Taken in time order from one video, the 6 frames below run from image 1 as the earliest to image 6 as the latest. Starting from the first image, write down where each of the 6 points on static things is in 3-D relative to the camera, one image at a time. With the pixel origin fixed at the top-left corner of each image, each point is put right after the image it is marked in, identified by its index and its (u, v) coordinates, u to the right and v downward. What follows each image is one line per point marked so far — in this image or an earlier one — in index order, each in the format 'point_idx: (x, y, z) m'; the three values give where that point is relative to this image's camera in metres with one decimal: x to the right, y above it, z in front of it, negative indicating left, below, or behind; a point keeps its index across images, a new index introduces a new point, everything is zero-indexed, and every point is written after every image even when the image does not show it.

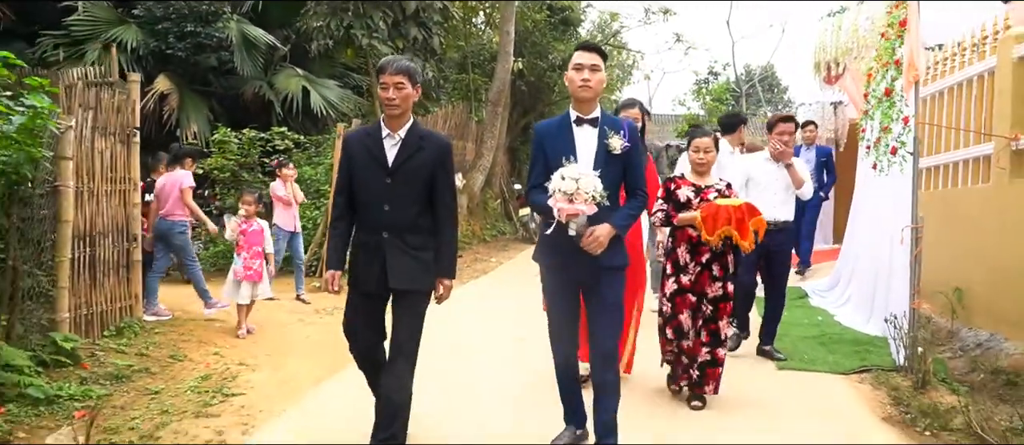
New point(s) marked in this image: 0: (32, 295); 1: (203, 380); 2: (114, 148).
0: (-2.3, -0.4, +4.2) m
1: (-1.5, -0.8, +4.3) m
2: (-2.3, +0.4, +5.0) m
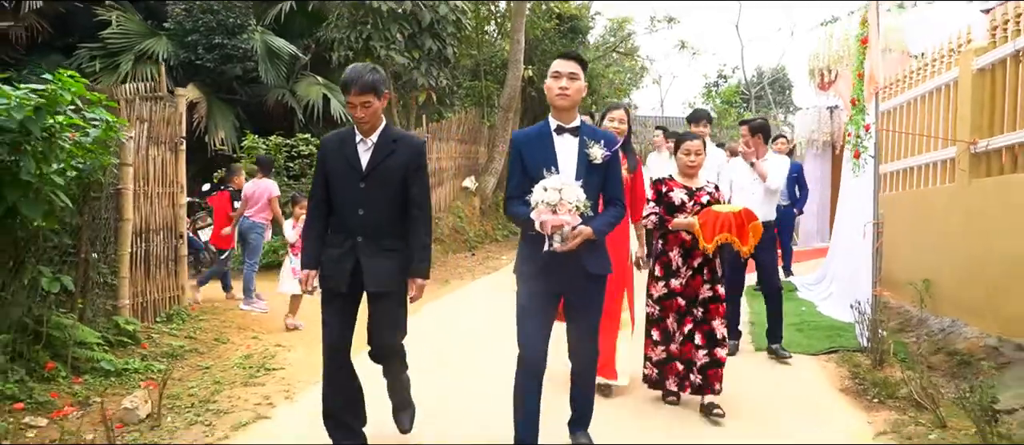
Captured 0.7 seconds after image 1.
0: (-2.3, -0.3, +4.9) m
1: (-1.5, -0.8, +4.9) m
2: (-2.3, +0.4, +5.7) m
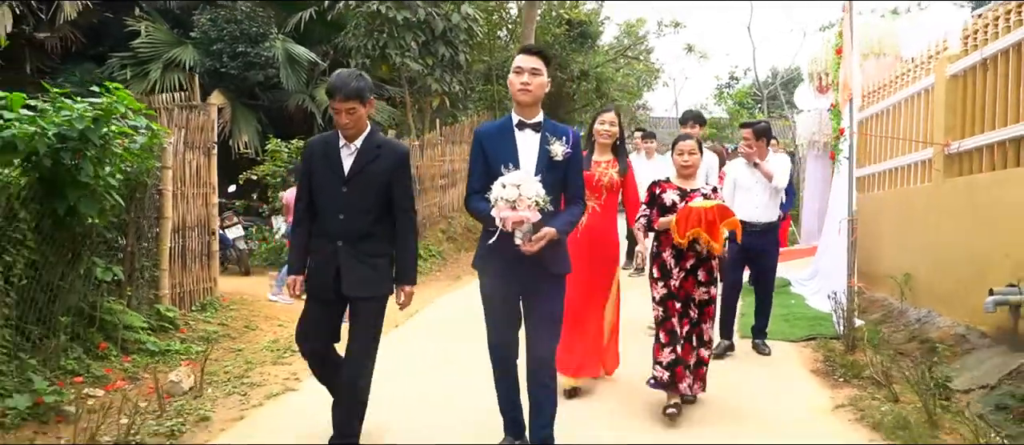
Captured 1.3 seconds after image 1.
0: (-2.3, -0.3, +5.4) m
1: (-1.5, -0.7, +5.4) m
2: (-2.2, +0.5, +6.2) m
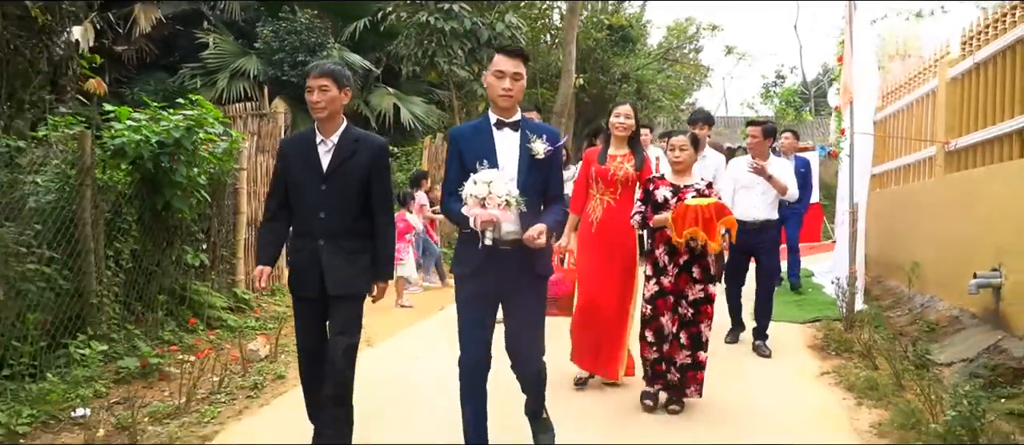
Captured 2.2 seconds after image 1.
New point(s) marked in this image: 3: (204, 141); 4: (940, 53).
0: (-2.1, -0.3, +6.3) m
1: (-1.3, -0.7, +6.2) m
2: (-2.0, +0.5, +7.0) m
3: (-1.9, +0.5, +5.4) m
4: (+3.6, +1.4, +7.3) m
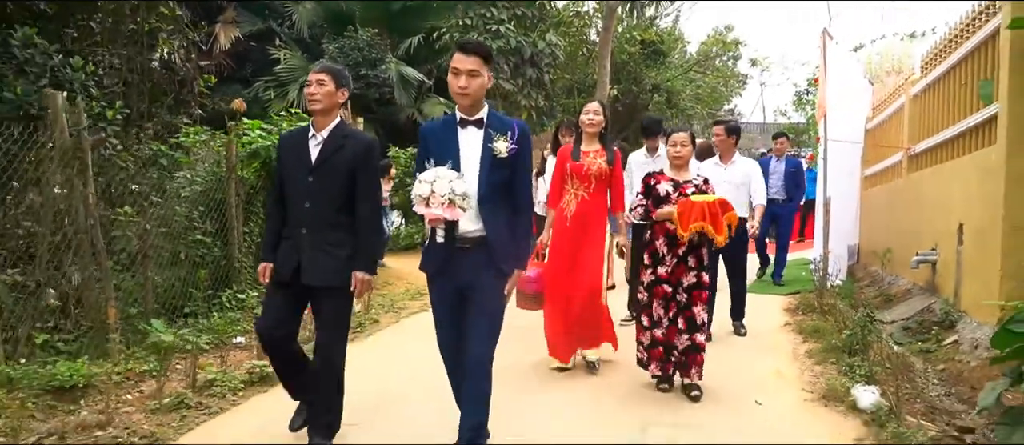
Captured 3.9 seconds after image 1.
0: (-1.7, -0.2, +7.9) m
1: (-0.9, -0.6, +7.9) m
2: (-1.6, +0.6, +8.7) m
3: (-1.6, +0.6, +7.0) m
4: (+4.0, +1.5, +8.8) m
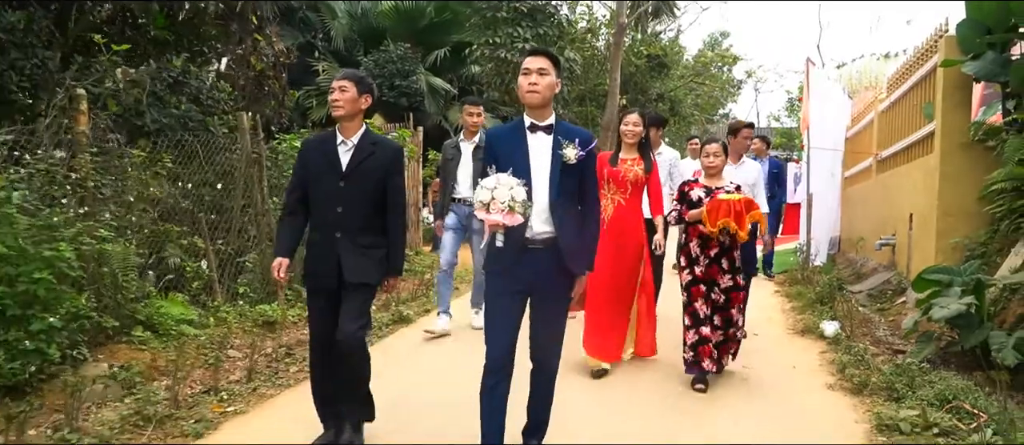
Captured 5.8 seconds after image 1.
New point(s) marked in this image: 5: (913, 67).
0: (-1.3, -0.1, +9.7) m
1: (-0.5, -0.5, +9.6) m
2: (-1.1, +0.7, +10.5) m
3: (-1.1, +0.7, +8.8) m
4: (+4.5, +1.6, +10.6) m
5: (+4.0, +1.6, +8.8) m
